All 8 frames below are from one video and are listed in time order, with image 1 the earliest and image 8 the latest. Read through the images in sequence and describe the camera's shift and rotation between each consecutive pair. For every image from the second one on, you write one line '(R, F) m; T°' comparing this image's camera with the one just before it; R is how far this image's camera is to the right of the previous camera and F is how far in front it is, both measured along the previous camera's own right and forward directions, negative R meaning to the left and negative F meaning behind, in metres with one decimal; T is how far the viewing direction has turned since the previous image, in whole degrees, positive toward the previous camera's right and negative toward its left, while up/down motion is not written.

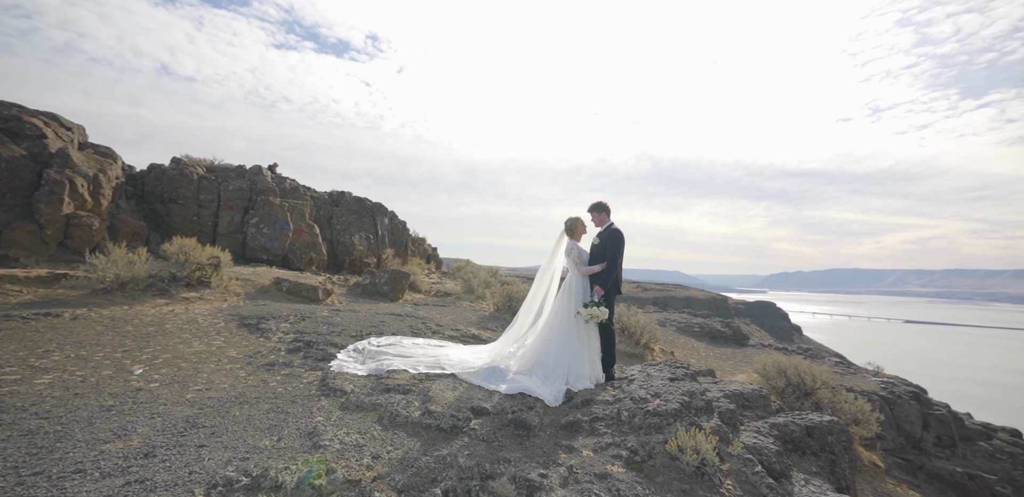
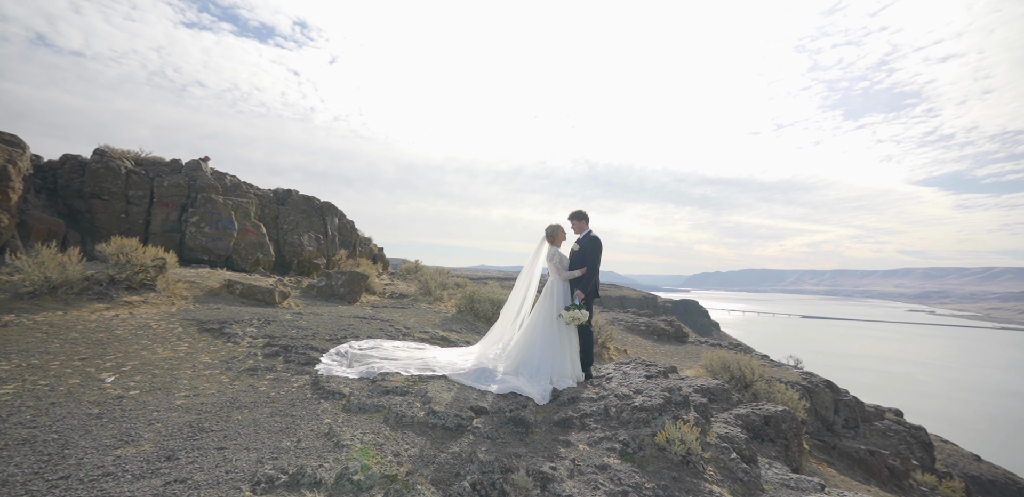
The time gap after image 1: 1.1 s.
(-0.4, -0.1) m; +6°
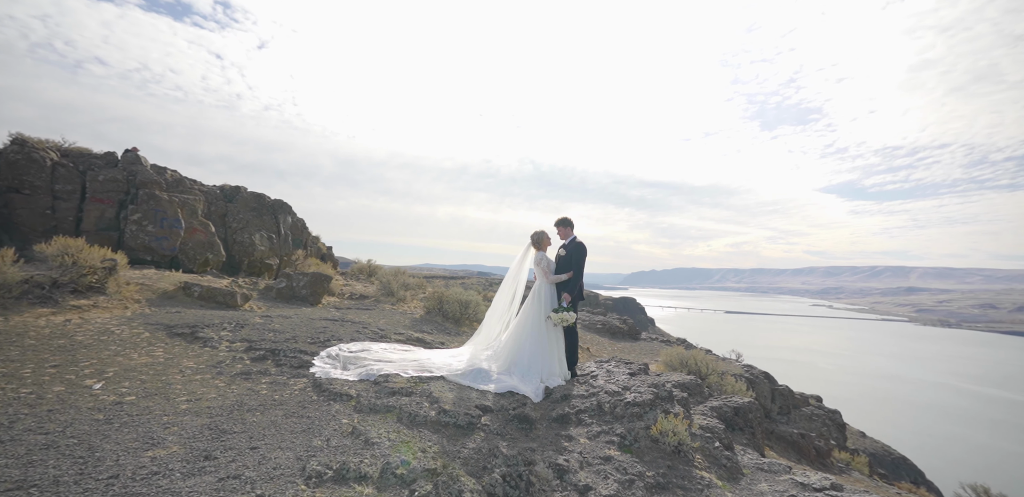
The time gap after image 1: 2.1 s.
(-0.4, -0.2) m; +5°
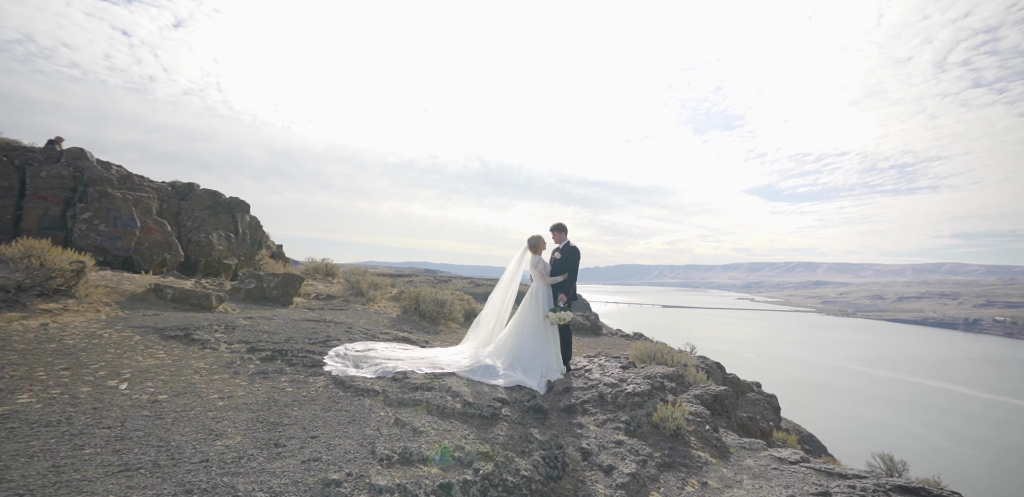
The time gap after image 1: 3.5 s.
(-0.4, -0.3) m; +4°
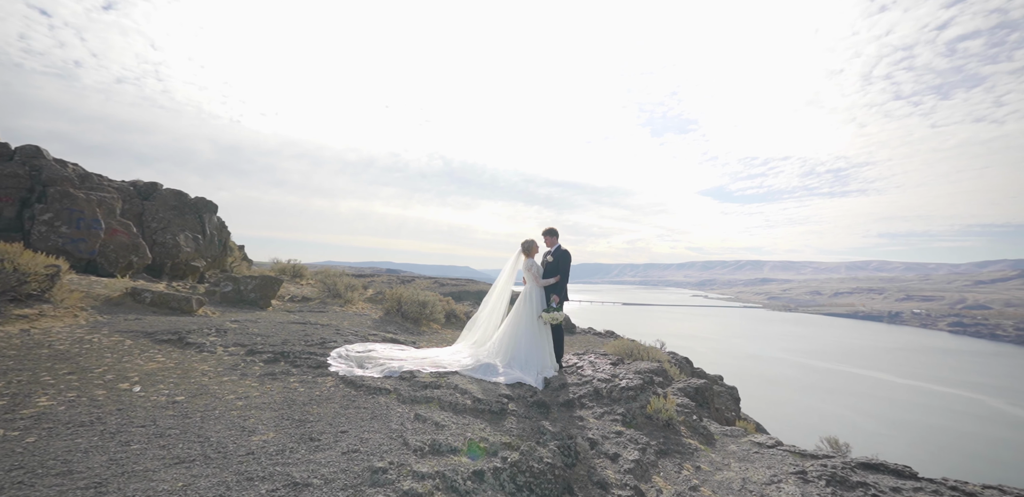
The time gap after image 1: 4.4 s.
(-0.3, -0.2) m; +3°
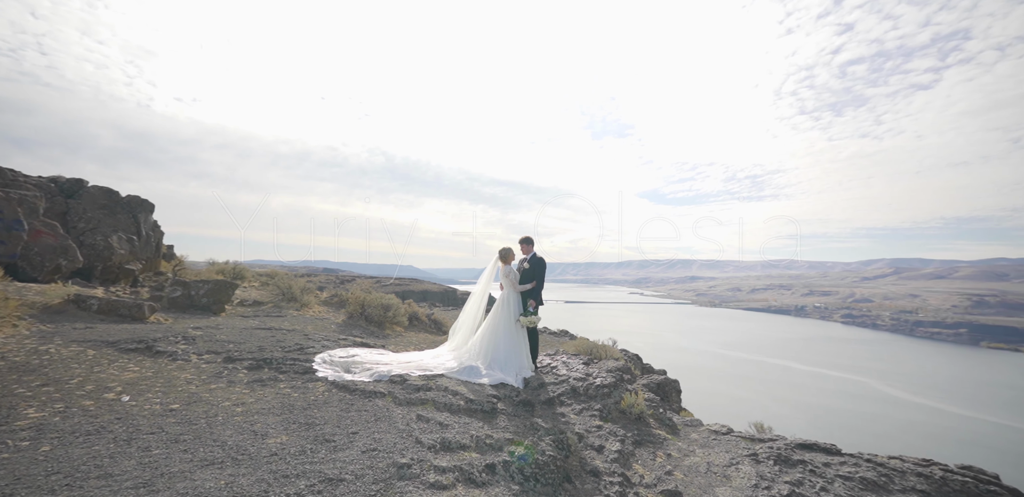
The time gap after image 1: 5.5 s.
(-0.3, -0.3) m; +5°
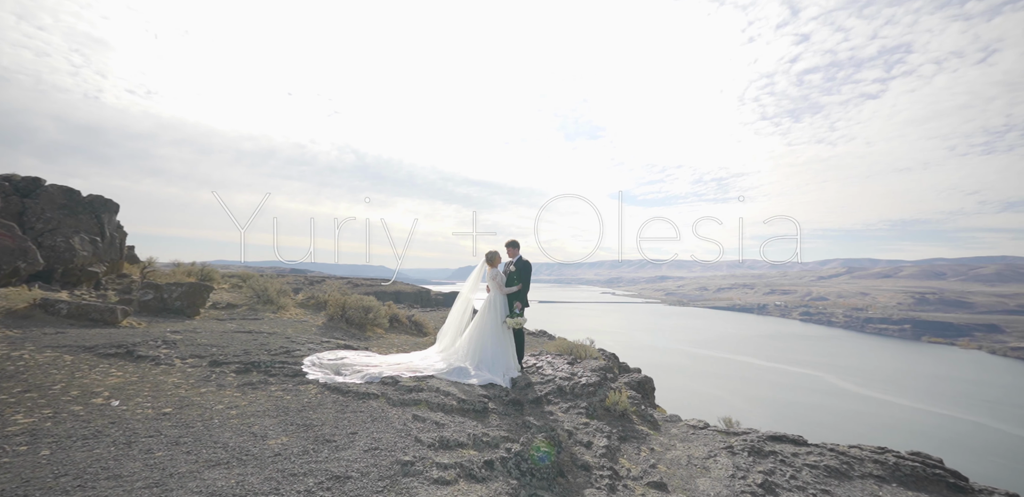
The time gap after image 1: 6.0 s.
(-0.1, -0.1) m; +3°
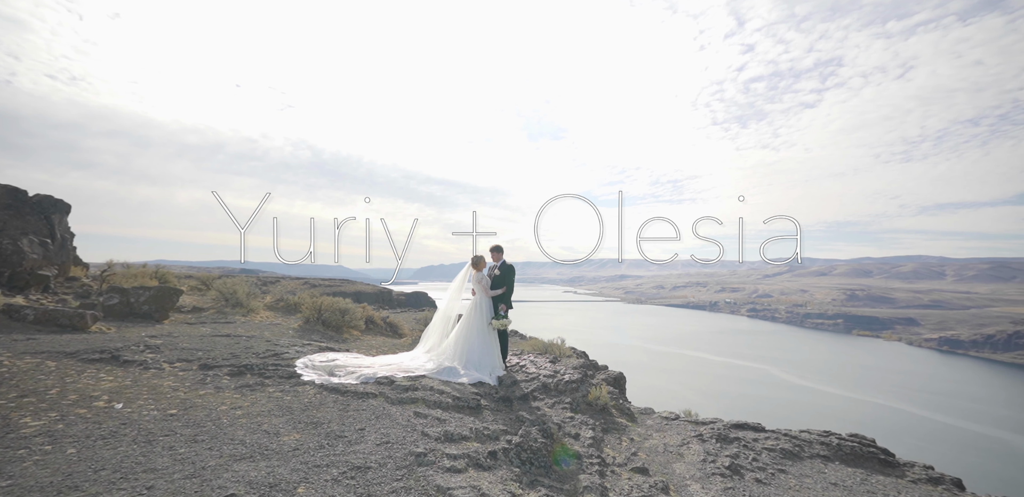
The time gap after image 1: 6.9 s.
(-0.2, -0.3) m; +3°
